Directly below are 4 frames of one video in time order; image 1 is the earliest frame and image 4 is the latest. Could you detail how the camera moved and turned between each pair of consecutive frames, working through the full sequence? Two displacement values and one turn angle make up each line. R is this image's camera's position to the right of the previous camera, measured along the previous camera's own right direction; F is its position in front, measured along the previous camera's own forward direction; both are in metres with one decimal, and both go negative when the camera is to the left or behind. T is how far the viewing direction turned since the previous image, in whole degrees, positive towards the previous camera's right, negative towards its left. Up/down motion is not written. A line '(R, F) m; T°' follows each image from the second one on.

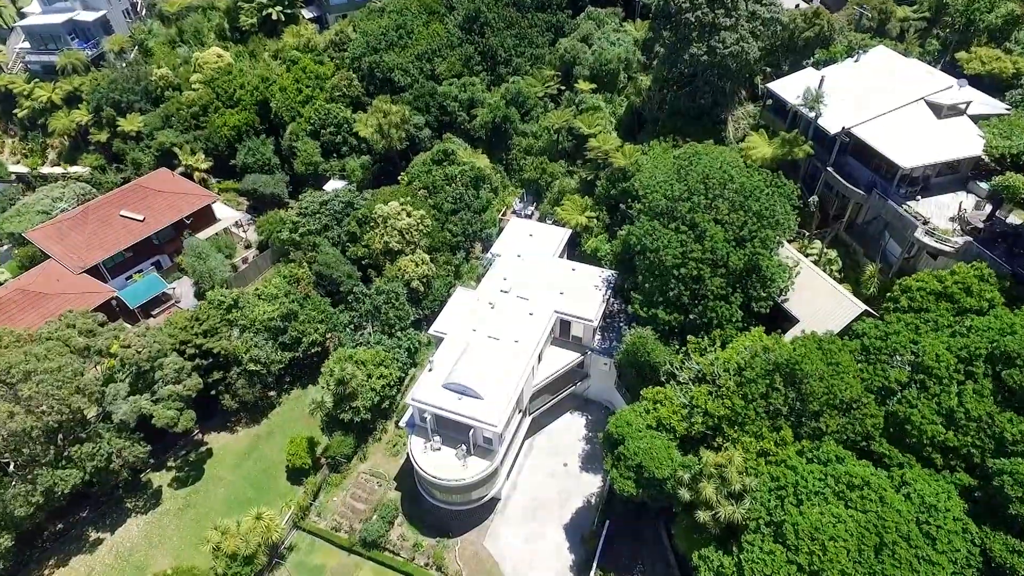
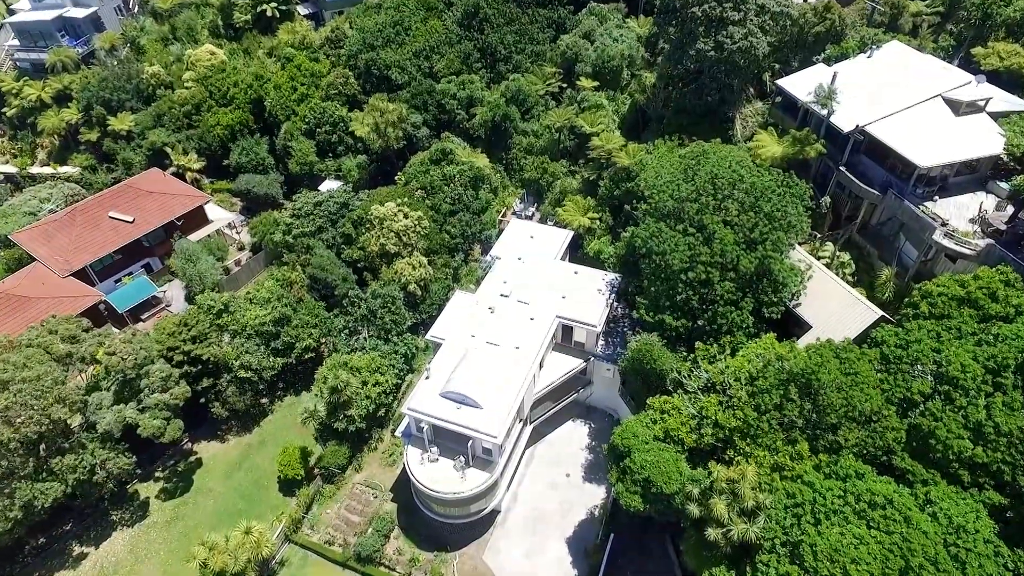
(0.0, +1.6) m; 0°
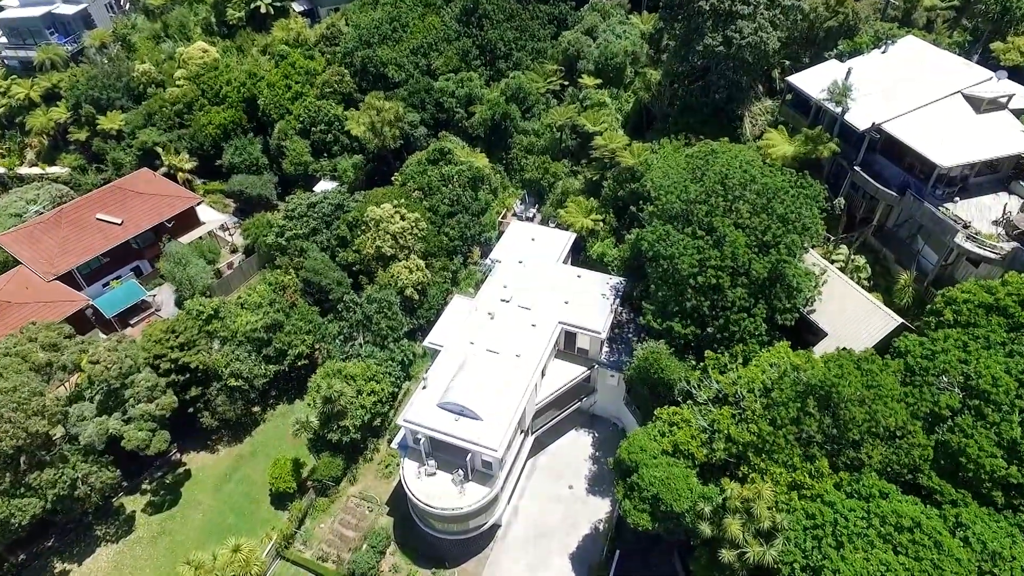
(-0.1, +1.7) m; 0°
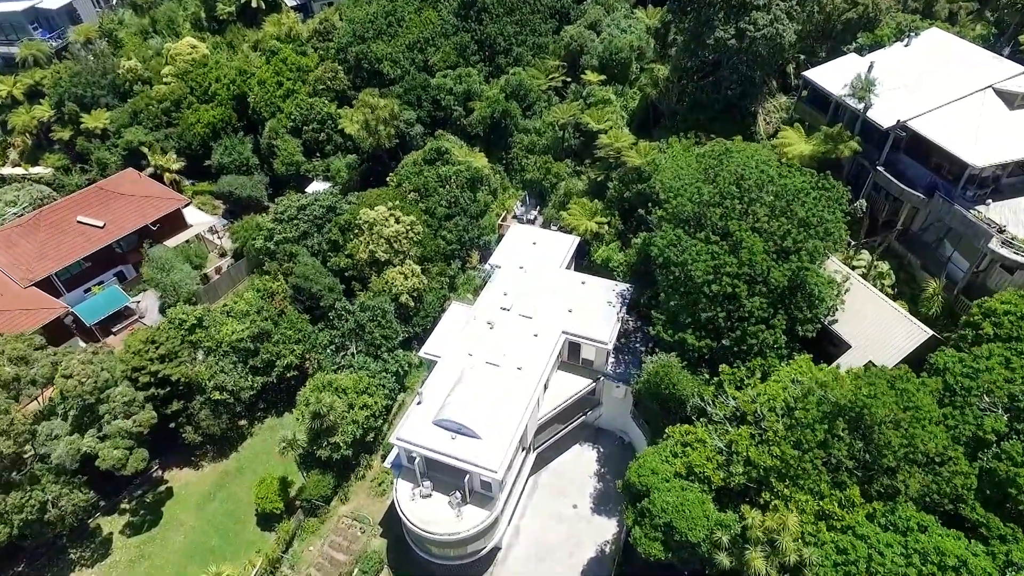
(-0.1, +2.4) m; 0°
